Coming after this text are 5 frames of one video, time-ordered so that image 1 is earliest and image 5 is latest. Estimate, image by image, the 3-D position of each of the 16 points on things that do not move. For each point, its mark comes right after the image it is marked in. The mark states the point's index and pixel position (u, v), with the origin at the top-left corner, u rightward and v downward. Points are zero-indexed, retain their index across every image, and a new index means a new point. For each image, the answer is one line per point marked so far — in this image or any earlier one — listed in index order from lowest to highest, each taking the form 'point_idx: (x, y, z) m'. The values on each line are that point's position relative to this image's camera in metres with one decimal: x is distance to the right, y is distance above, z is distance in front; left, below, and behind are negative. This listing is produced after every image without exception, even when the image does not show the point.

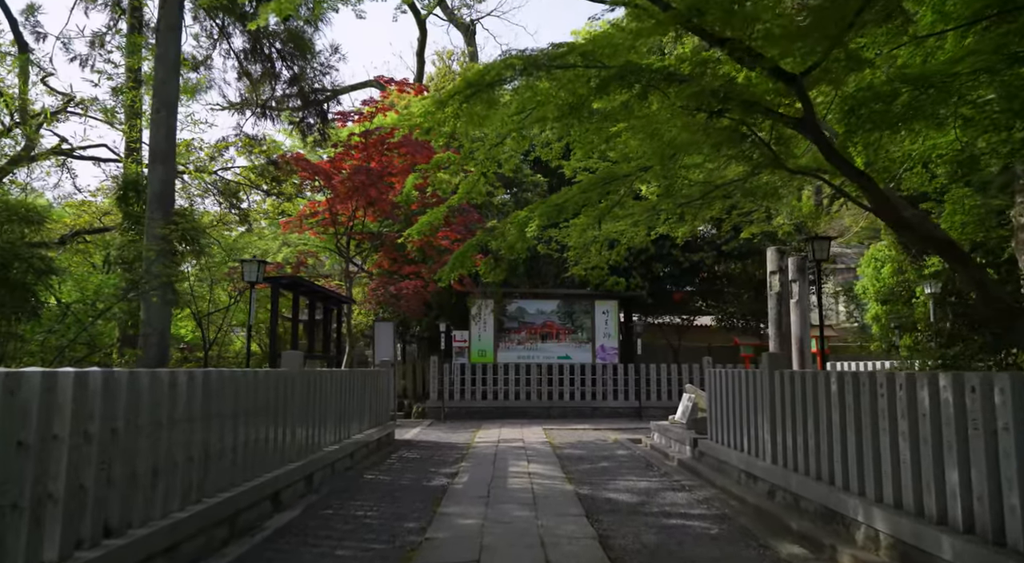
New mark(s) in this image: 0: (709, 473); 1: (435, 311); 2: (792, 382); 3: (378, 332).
0: (+2.2, -2.1, +8.6) m
1: (-1.9, -0.7, +19.1) m
2: (+2.3, -0.9, +6.6) m
3: (-2.3, -0.9, +13.8) m
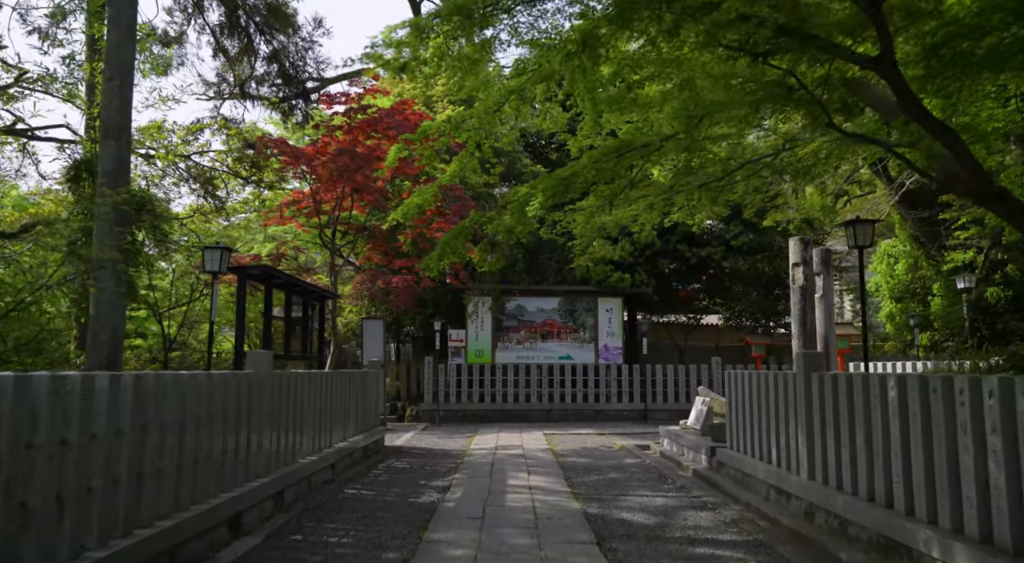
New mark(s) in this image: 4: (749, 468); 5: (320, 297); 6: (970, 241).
0: (+2.1, -2.0, +7.7) m
1: (-1.9, -0.6, +18.2) m
2: (+2.3, -0.8, +5.7) m
3: (-2.4, -0.8, +12.9) m
4: (+2.2, -1.8, +7.5) m
5: (-2.6, -0.2, +10.5) m
6: (+10.0, +0.9, +17.3) m
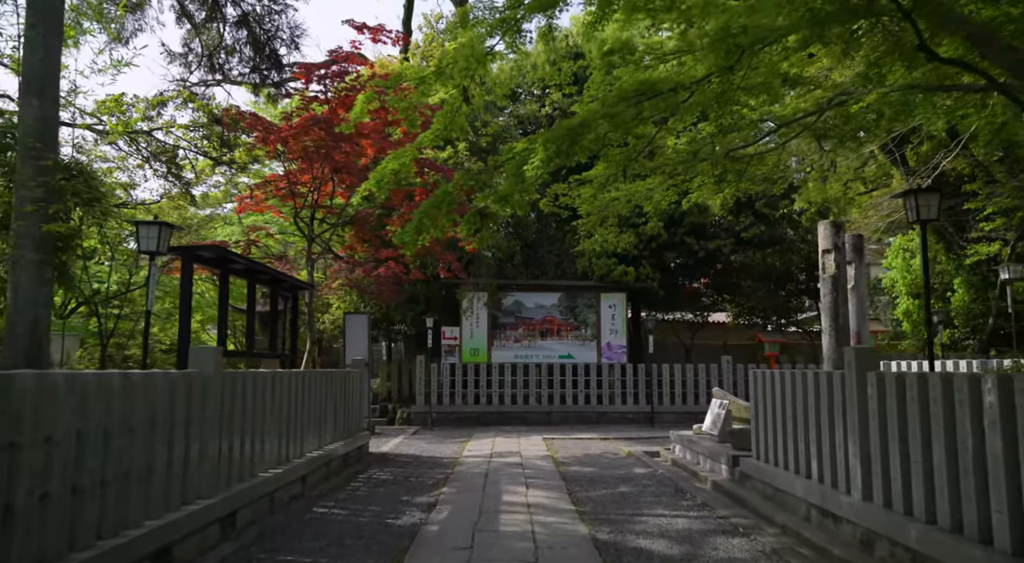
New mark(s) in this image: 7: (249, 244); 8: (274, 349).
0: (+2.1, -1.9, +6.7) m
1: (-2.0, -0.5, +17.2) m
2: (+2.3, -0.6, +4.7) m
3: (-2.4, -0.7, +11.8) m
4: (+2.2, -1.6, +6.4) m
5: (-2.6, -0.1, +9.4) m
6: (+9.9, +1.0, +16.3) m
7: (-3.6, +0.5, +10.8) m
8: (-2.7, -0.8, +8.9) m
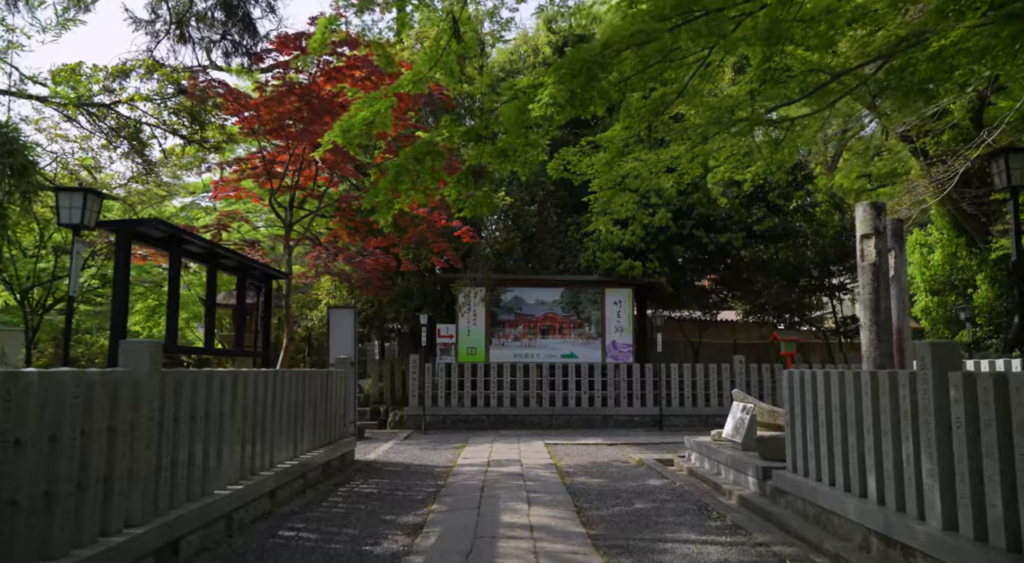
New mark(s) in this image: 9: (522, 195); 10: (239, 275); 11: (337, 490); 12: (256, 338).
0: (+2.1, -1.8, +5.7) m
1: (-2.0, -0.4, +16.2) m
2: (+2.3, -0.5, +3.7) m
3: (-2.4, -0.5, +10.8) m
4: (+2.2, -1.5, +5.5) m
5: (-2.6, 0.0, +8.5) m
6: (+9.9, +1.1, +15.3) m
7: (-3.6, +0.6, +9.9) m
8: (-2.7, -0.6, +7.9) m
9: (+0.2, +1.8, +16.4) m
10: (-2.7, +0.1, +7.8) m
11: (-1.8, -2.1, +8.0) m
12: (-2.7, -0.6, +8.6) m
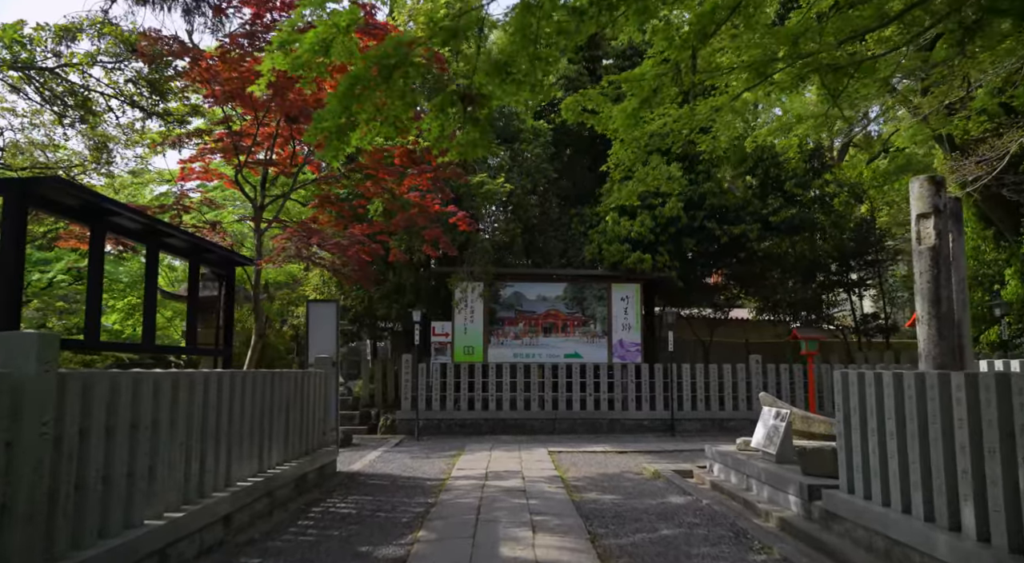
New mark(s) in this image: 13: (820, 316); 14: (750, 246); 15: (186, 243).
0: (+2.1, -1.7, +4.6) m
1: (-2.0, -0.3, +15.1) m
2: (+2.3, -0.4, +2.6) m
3: (-2.4, -0.4, +9.8) m
4: (+2.2, -1.4, +4.4) m
5: (-2.6, +0.2, +7.4) m
6: (+9.9, +1.2, +14.3) m
7: (-3.6, +0.7, +8.8) m
8: (-2.7, -0.5, +6.8) m
9: (+0.2, +1.9, +15.3) m
10: (-2.7, +0.2, +6.8) m
11: (-1.7, -2.0, +6.9) m
12: (-2.7, -0.5, +7.5) m
13: (+6.9, -0.8, +17.9) m
14: (+4.9, +0.7, +16.5) m
15: (-2.6, +0.3, +6.4) m
